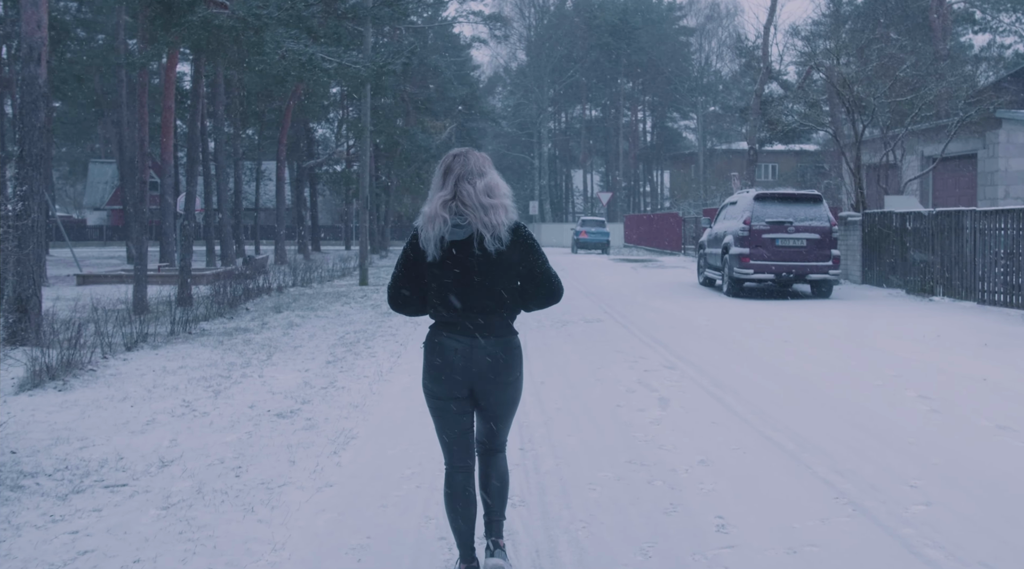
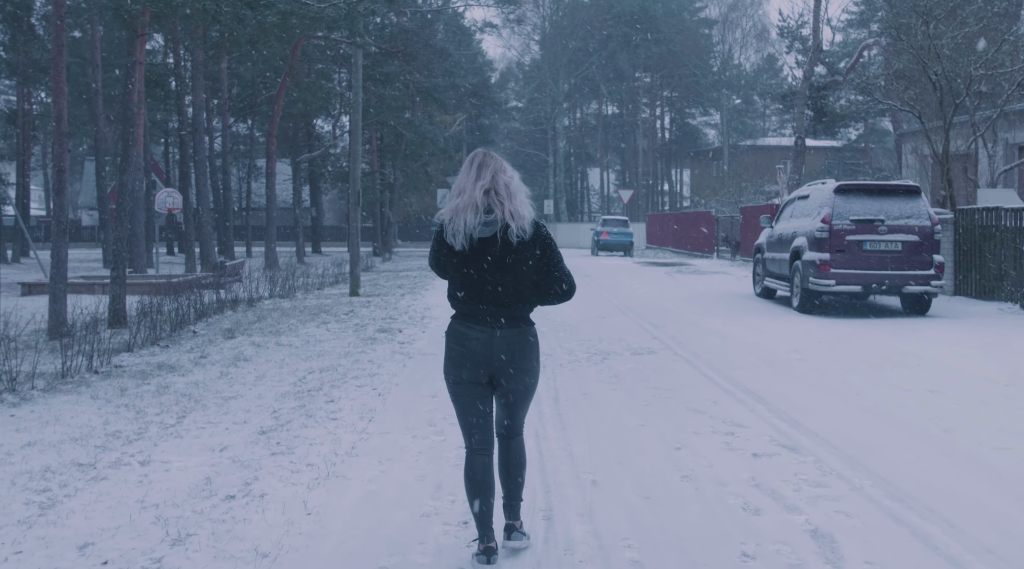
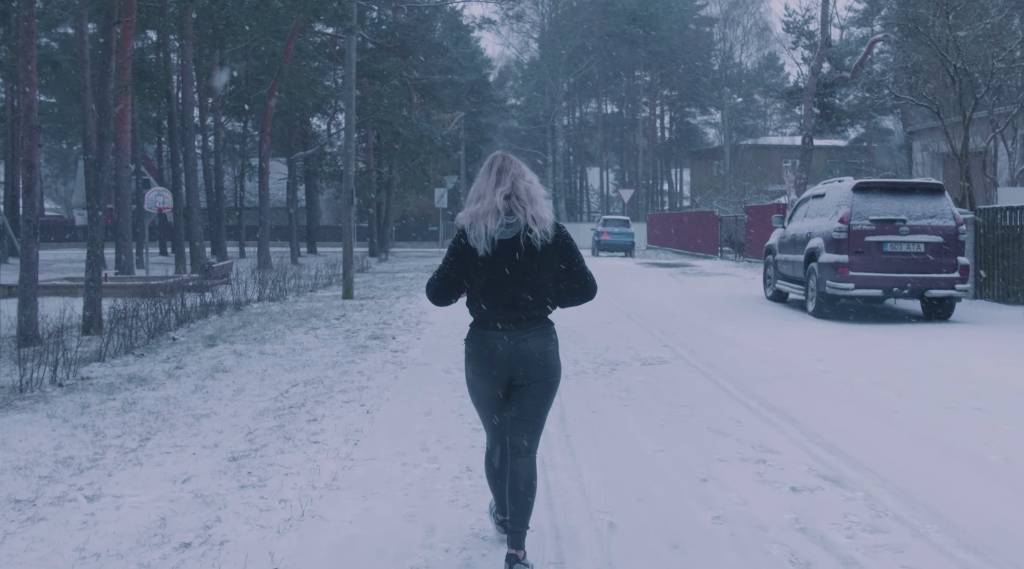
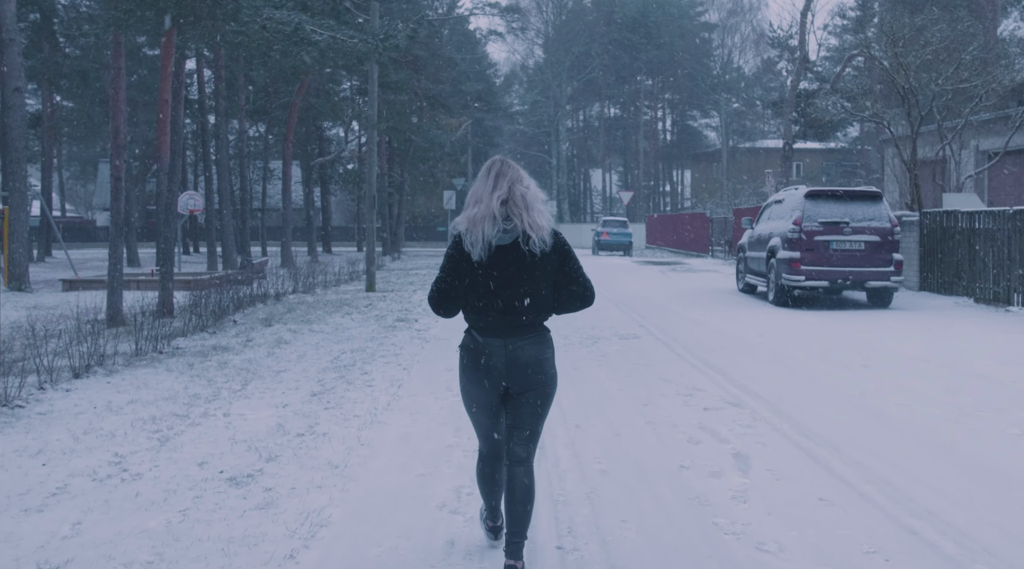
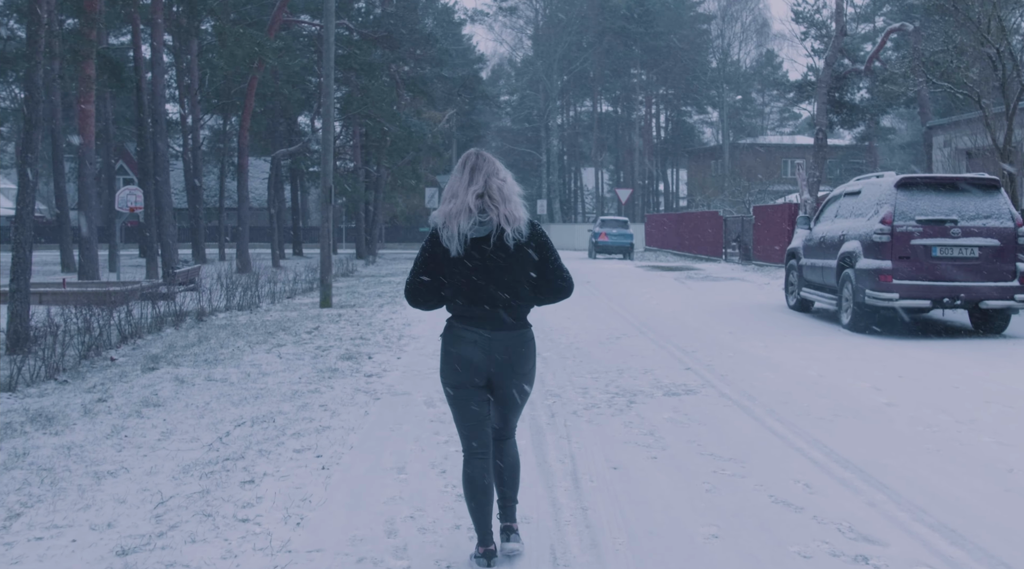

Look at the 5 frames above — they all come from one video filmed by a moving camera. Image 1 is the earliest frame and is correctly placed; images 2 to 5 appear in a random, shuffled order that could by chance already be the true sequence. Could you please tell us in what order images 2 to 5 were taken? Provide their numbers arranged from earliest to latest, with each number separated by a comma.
4, 2, 3, 5
